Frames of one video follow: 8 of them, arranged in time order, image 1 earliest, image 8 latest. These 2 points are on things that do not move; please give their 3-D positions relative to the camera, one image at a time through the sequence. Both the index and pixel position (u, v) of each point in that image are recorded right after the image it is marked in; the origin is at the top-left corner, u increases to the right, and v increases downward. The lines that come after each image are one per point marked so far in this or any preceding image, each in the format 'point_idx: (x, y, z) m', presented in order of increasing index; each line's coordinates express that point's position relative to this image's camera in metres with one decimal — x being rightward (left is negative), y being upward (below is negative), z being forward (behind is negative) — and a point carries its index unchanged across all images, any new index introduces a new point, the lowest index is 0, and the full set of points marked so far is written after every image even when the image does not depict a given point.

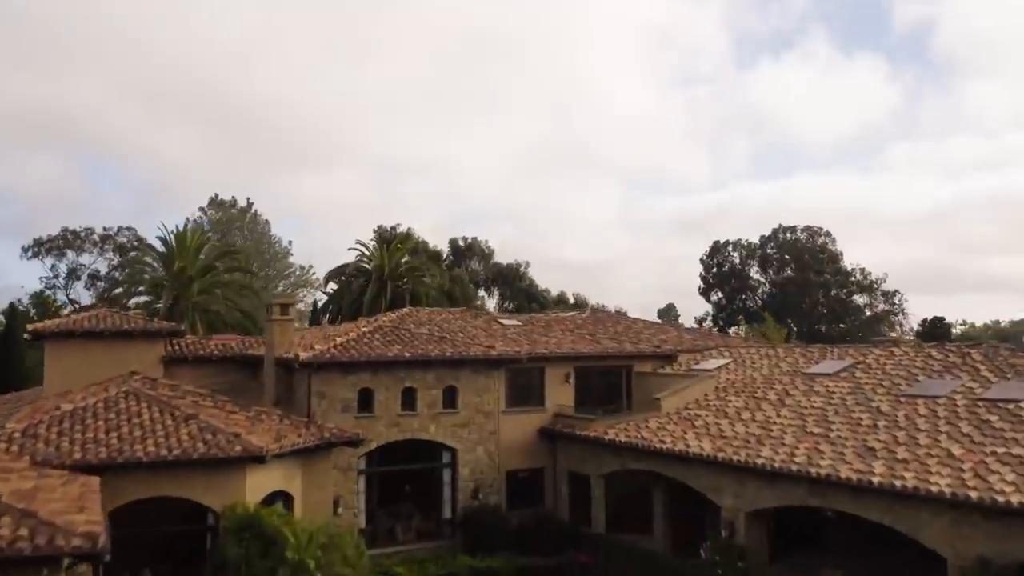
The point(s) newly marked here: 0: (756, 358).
0: (+4.0, -1.2, +12.5) m
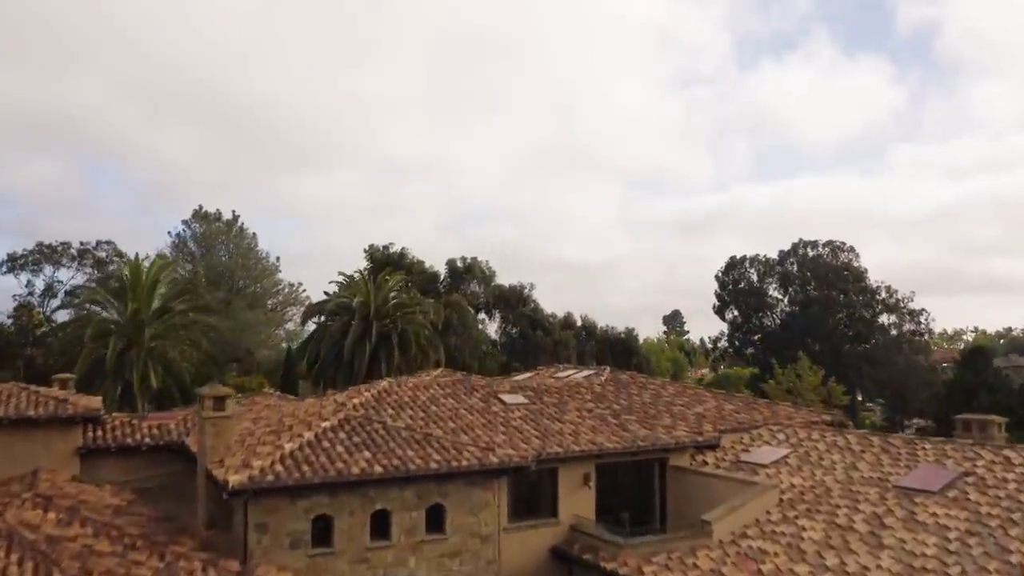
0: (+4.1, -2.2, +10.0) m
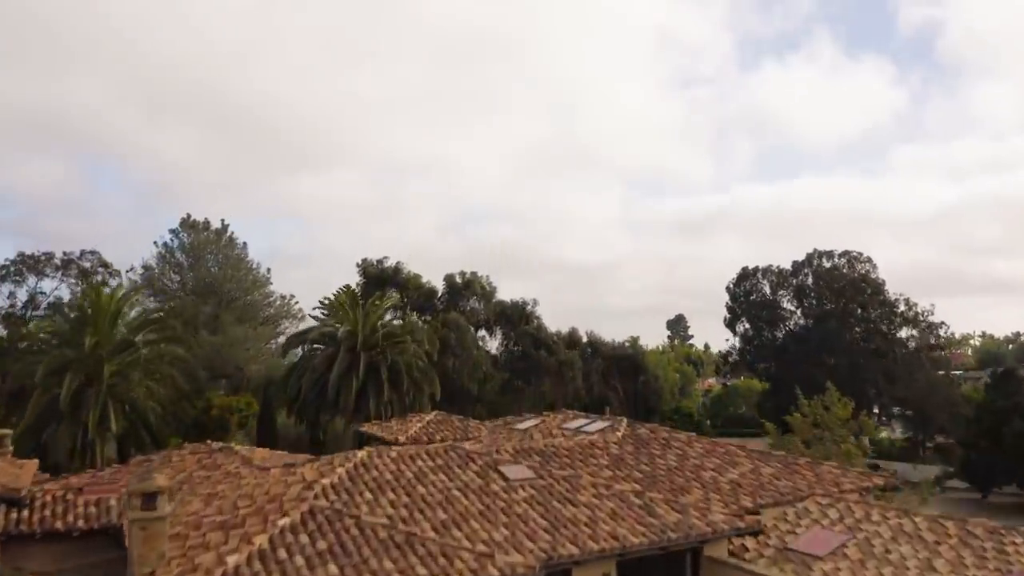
0: (+4.1, -2.8, +8.3) m
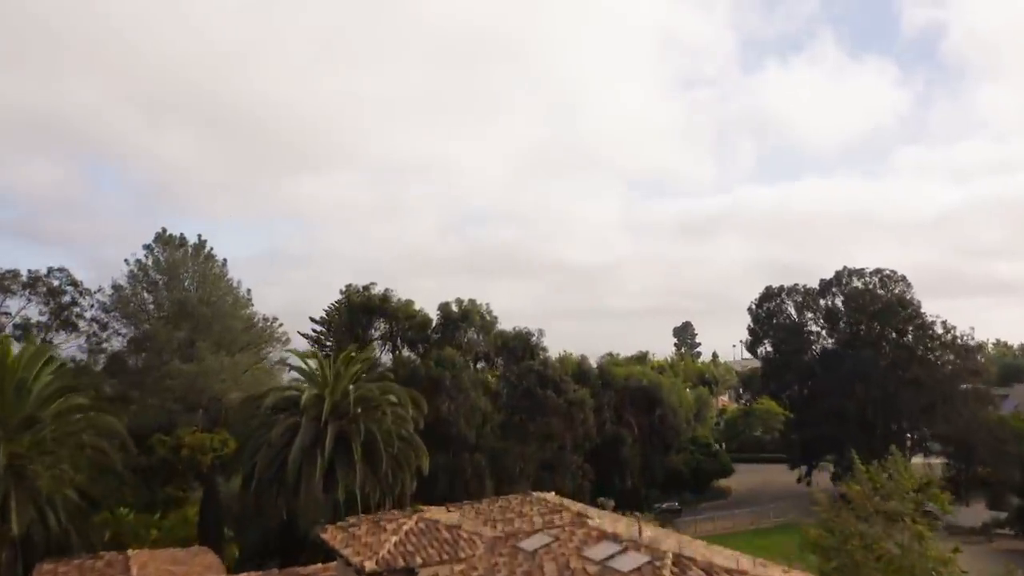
0: (+4.2, -3.8, +5.3) m
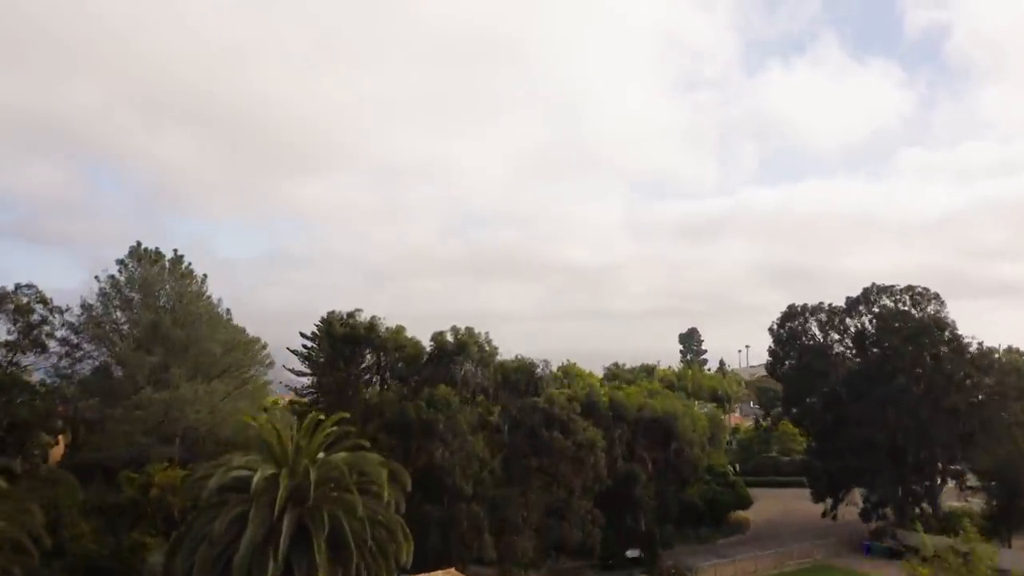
0: (+4.2, -4.5, +2.7) m
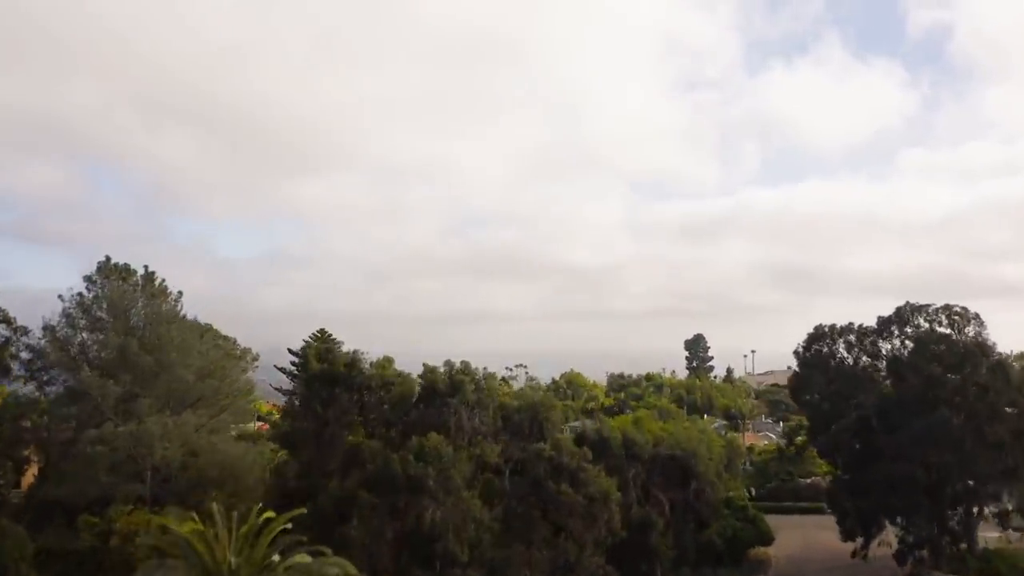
0: (+4.3, -5.3, 0.0) m
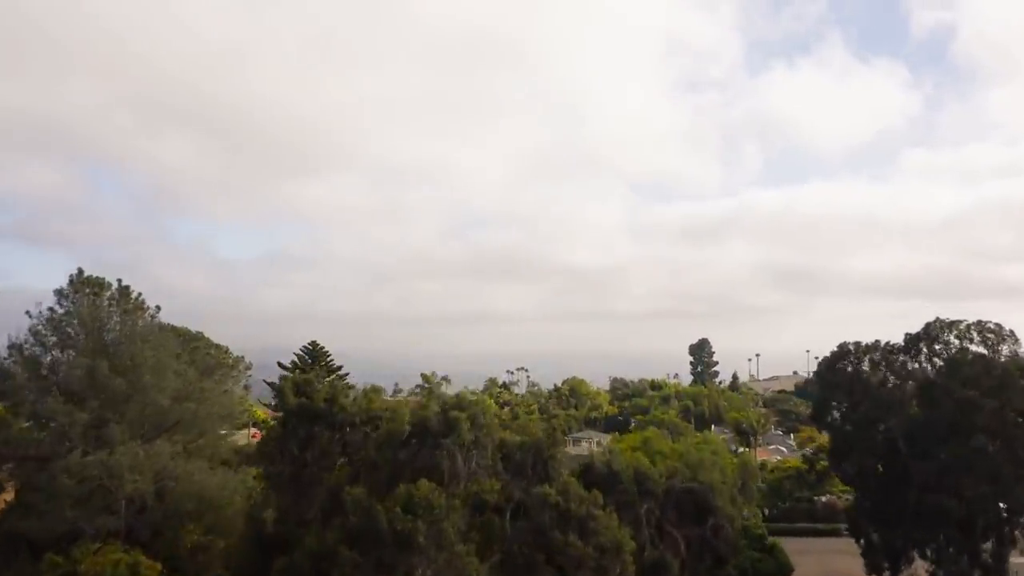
0: (+4.3, -5.8, -2.1) m
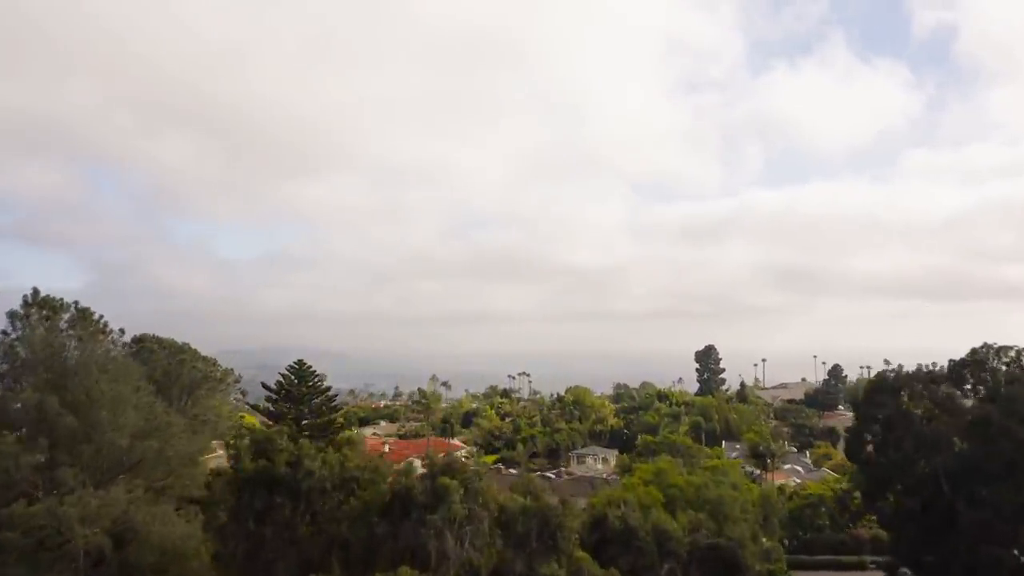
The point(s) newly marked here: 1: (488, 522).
0: (+4.3, -6.5, -4.8) m
1: (-0.3, -4.5, +14.7) m
